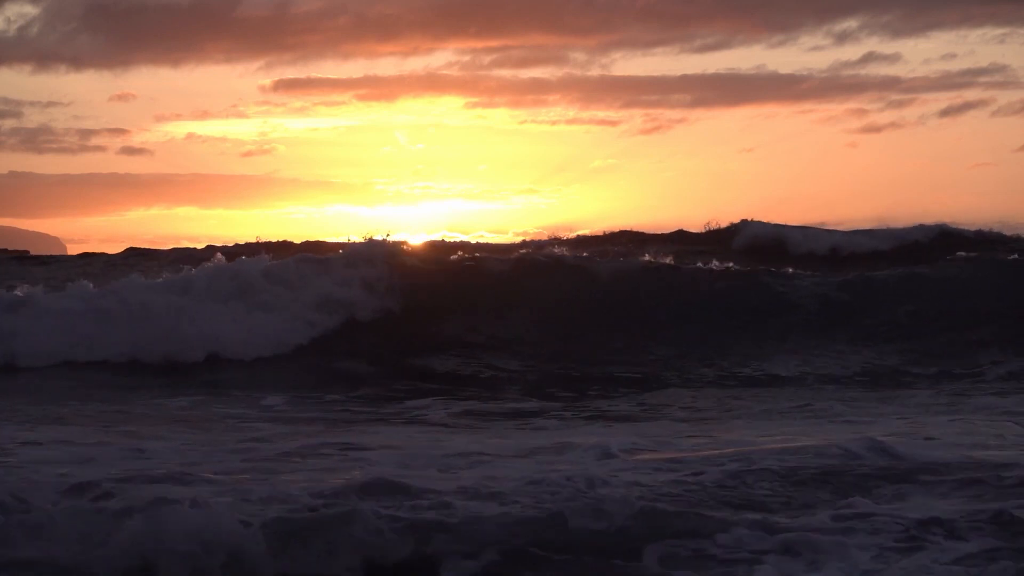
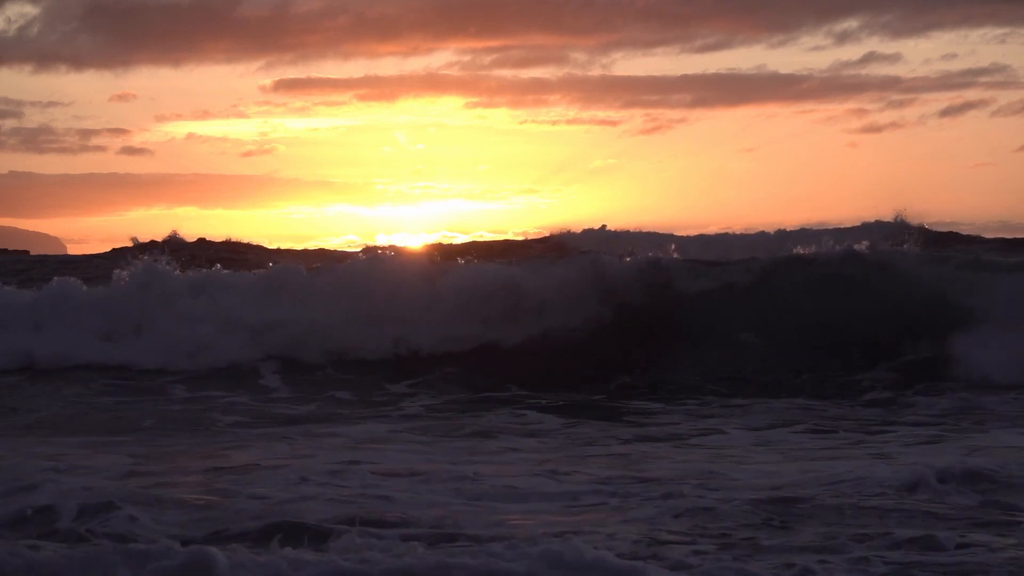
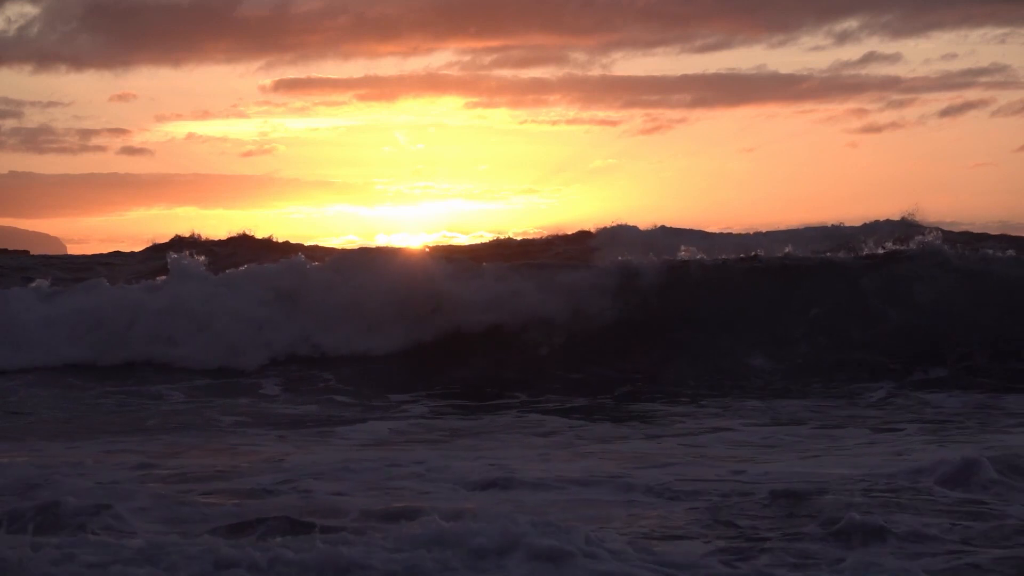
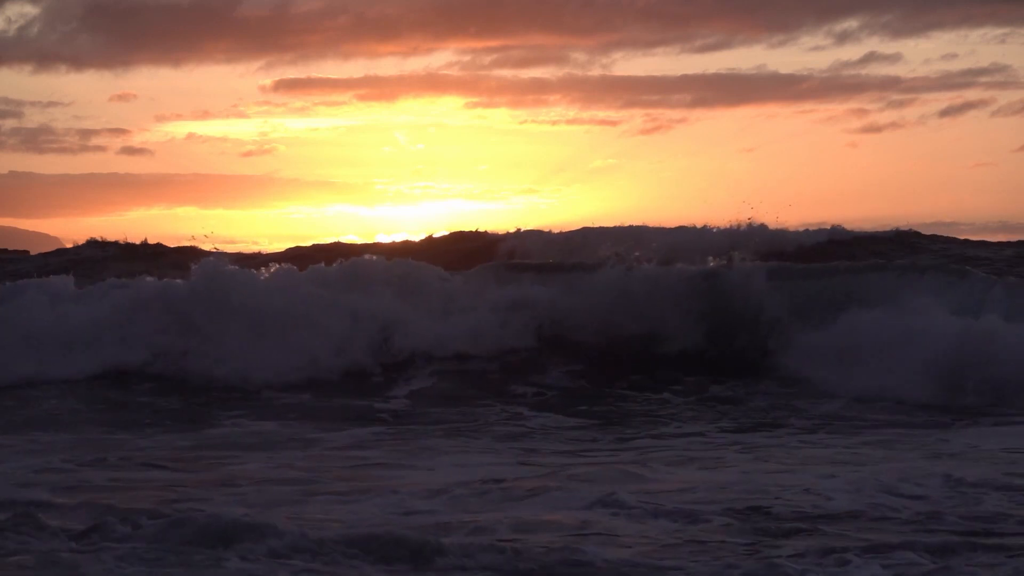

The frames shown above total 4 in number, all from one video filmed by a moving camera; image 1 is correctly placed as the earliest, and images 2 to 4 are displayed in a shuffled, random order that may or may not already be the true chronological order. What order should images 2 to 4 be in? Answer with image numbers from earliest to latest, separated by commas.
3, 2, 4
